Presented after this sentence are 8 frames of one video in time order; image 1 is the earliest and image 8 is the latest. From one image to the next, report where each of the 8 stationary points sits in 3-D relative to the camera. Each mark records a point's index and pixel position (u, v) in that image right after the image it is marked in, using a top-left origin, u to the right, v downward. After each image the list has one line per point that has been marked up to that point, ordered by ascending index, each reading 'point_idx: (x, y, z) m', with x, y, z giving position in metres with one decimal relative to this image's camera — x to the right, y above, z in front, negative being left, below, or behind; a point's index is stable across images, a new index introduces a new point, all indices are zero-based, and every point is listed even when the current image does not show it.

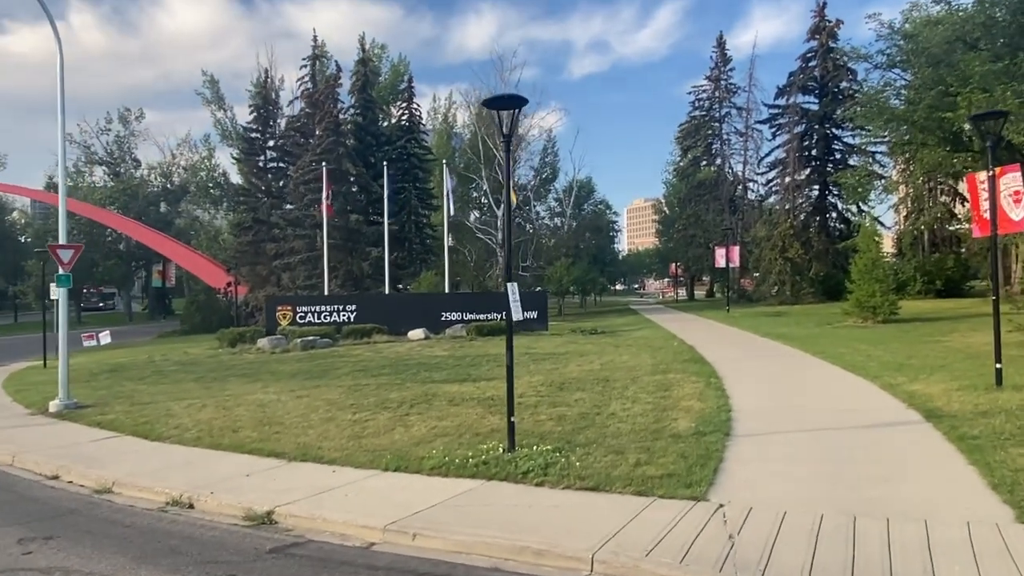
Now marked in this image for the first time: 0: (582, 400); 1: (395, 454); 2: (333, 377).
0: (+1.2, -1.9, +12.7) m
1: (-1.5, -2.1, +9.6) m
2: (-4.4, -2.2, +18.2) m
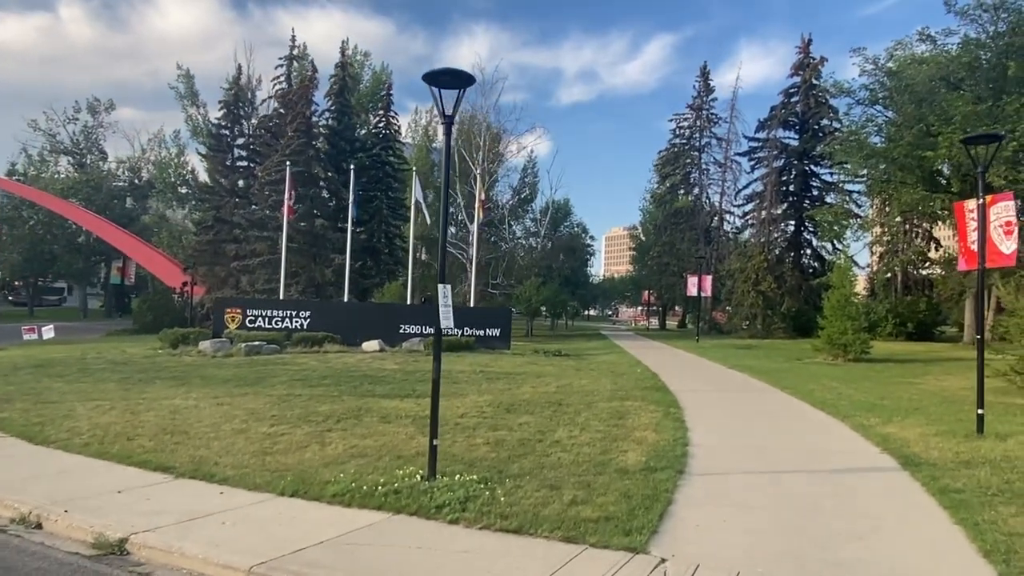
0: (+0.2, -2.1, +11.5) m
1: (-2.4, -2.1, +8.3) m
2: (-5.5, -2.2, +16.8) m
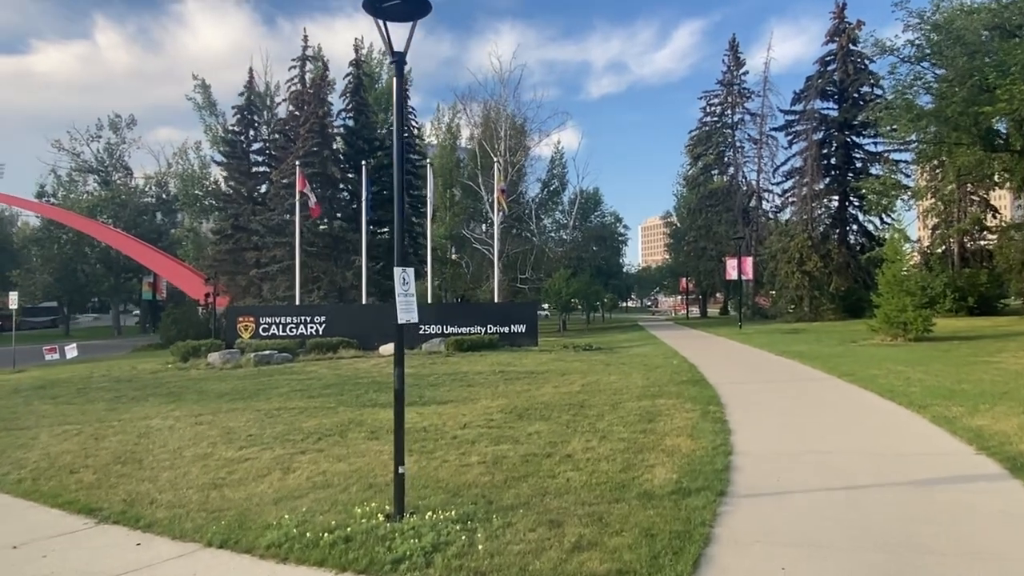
0: (+0.3, -1.9, +9.7) m
1: (-2.4, -2.0, +6.6) m
2: (-5.1, -2.3, +15.3) m
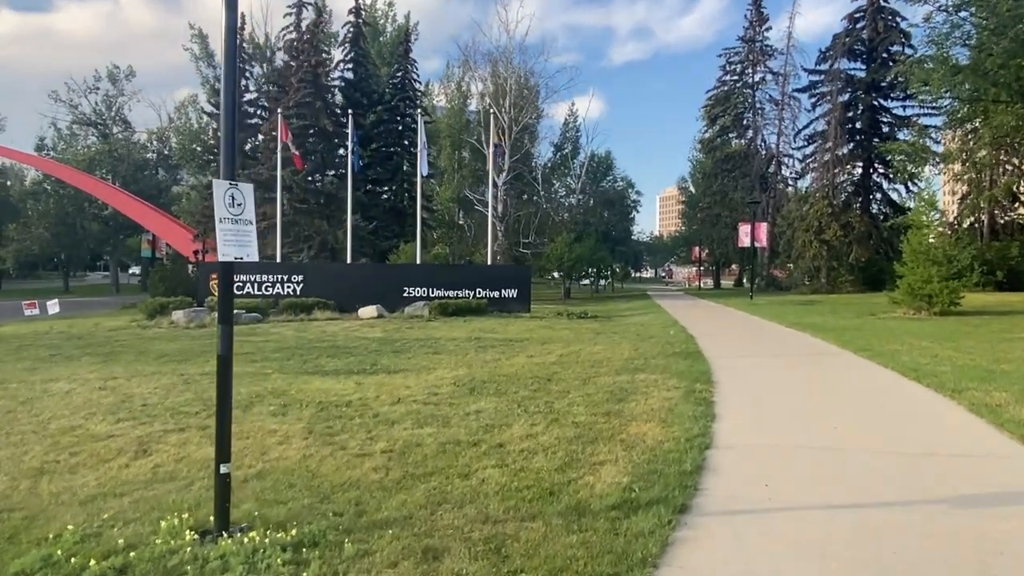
0: (-0.4, -1.3, +7.9) m
1: (-3.2, -1.5, +4.9) m
2: (-5.7, -1.3, +13.6) m
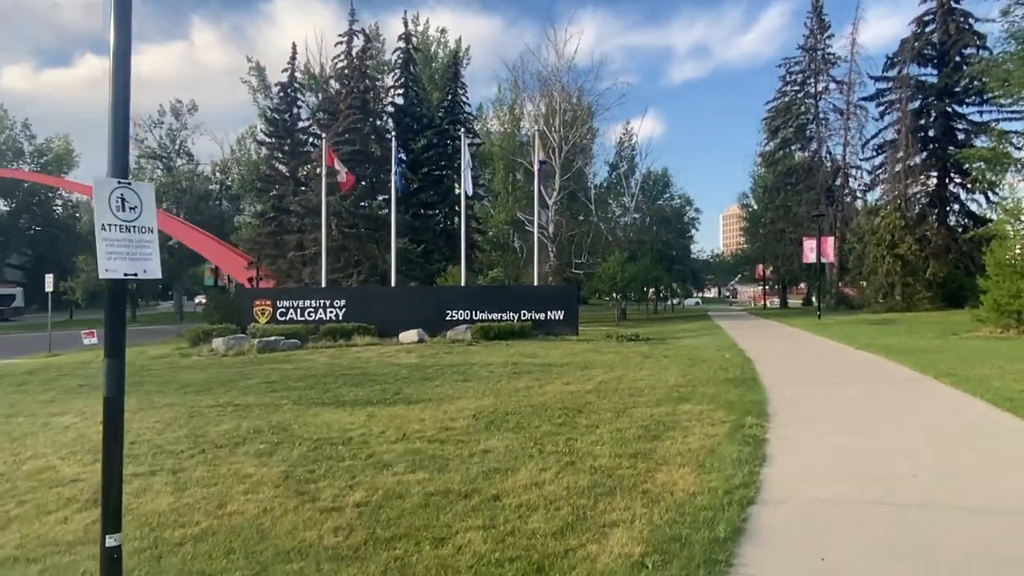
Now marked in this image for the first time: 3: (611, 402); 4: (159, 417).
0: (-0.2, -1.5, +6.9) m
1: (-3.3, -1.7, +4.1) m
2: (-5.1, -1.8, +13.0) m
3: (+1.3, -1.5, +9.9) m
4: (-4.7, -1.7, +10.1) m
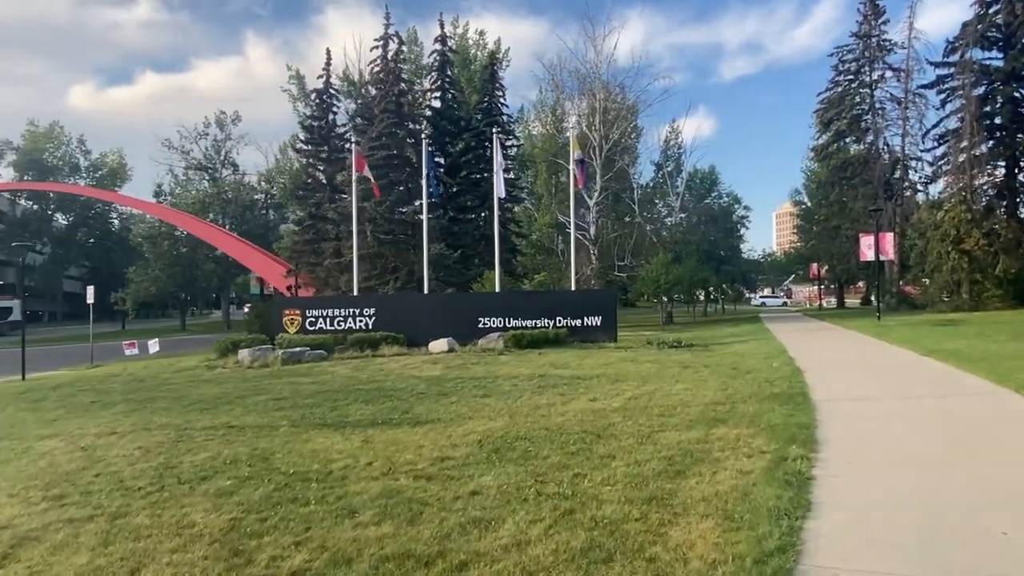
0: (-0.3, -1.6, +5.8) m
1: (-3.5, -1.8, +3.2) m
2: (-4.7, -2.0, +12.2) m
3: (+1.4, -1.6, +8.8) m
4: (-4.5, -1.9, +9.3) m
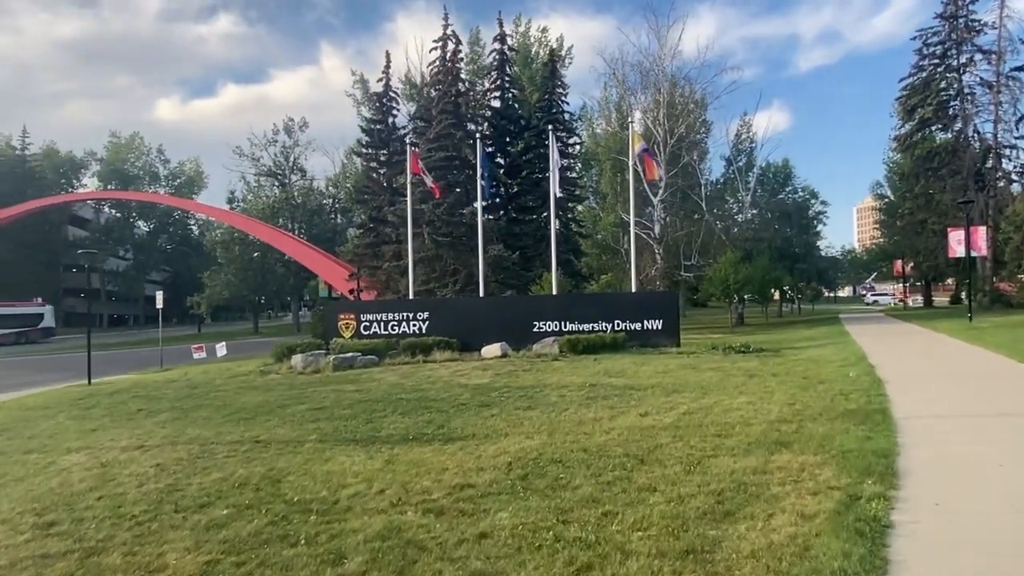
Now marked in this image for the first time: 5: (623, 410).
0: (-0.2, -1.7, +5.0) m
1: (-3.7, -1.9, +2.7) m
2: (-4.0, -2.1, +11.8) m
3: (+1.8, -1.7, +7.8) m
4: (-4.1, -2.0, +8.9) m
5: (+1.6, -1.8, +10.8) m
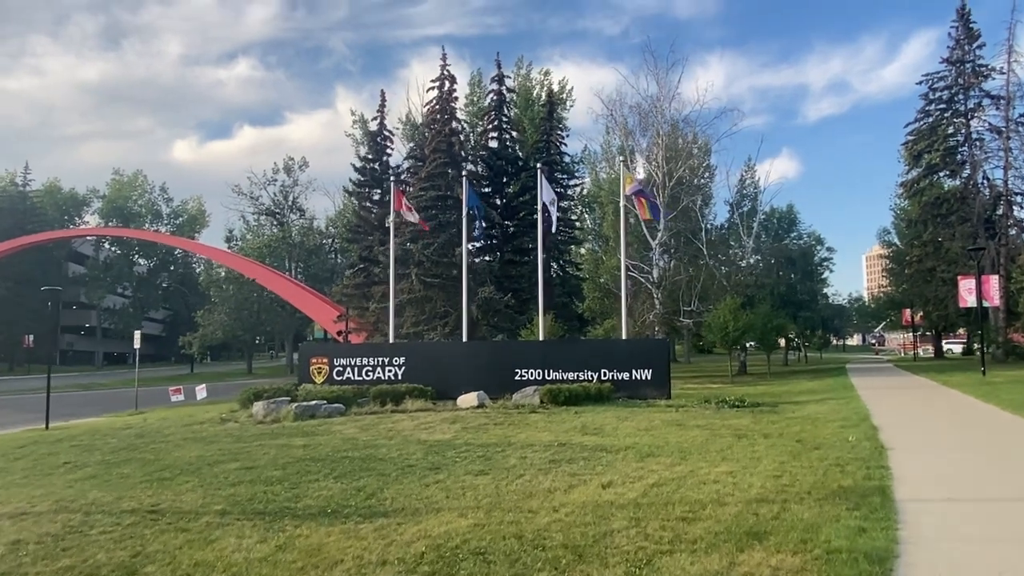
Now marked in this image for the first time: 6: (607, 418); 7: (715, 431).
0: (-0.9, -2.0, +3.6) m
1: (-4.4, -2.0, +1.4) m
2: (-4.7, -2.7, +10.4) m
3: (+1.1, -2.1, +6.4) m
4: (-4.8, -2.5, +7.5) m
5: (+0.9, -2.4, +9.4) m
6: (+2.0, -2.7, +15.7) m
7: (+3.7, -2.5, +13.4) m
